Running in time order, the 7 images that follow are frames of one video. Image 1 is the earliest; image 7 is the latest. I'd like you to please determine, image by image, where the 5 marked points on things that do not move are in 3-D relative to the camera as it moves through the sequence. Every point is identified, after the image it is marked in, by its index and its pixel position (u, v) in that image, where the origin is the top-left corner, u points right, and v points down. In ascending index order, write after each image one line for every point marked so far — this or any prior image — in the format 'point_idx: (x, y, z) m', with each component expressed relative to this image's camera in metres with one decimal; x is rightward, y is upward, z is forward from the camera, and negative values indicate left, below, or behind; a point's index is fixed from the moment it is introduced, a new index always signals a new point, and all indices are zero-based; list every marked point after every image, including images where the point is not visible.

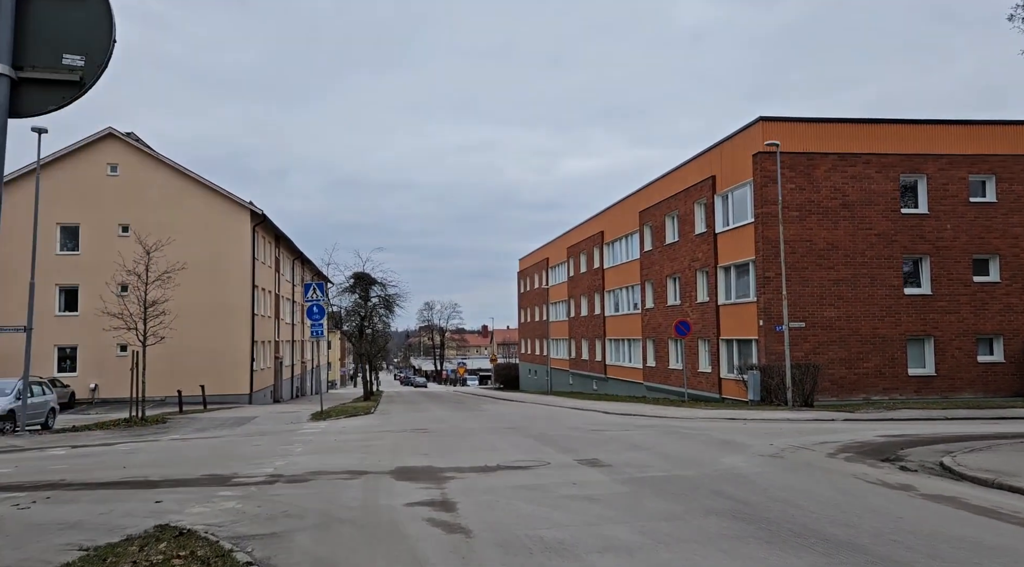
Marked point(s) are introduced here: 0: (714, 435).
0: (+3.9, -2.9, +14.6) m
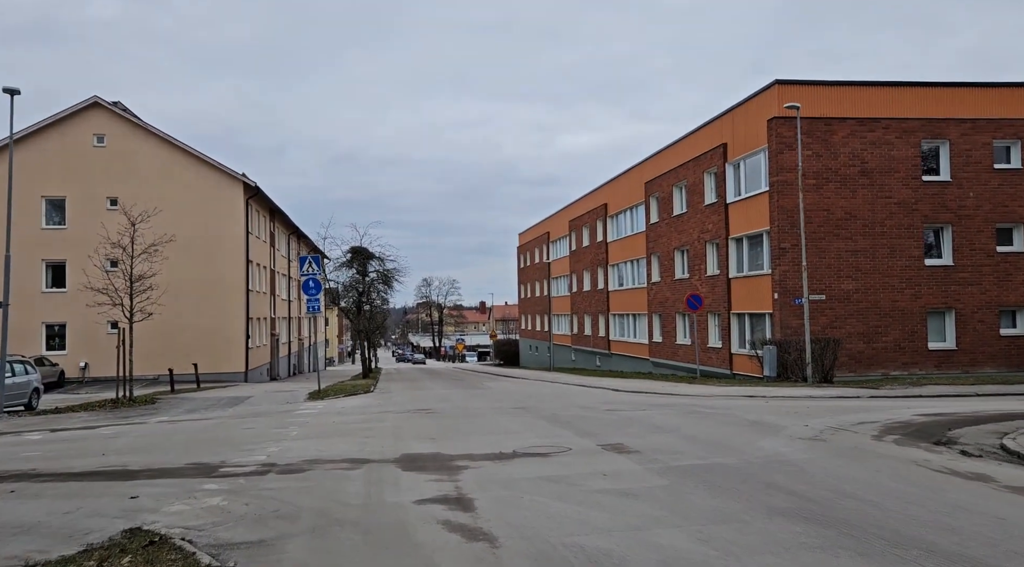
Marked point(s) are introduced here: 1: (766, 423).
0: (+4.1, -2.4, +13.6) m
1: (+4.0, -2.2, +12.1) m
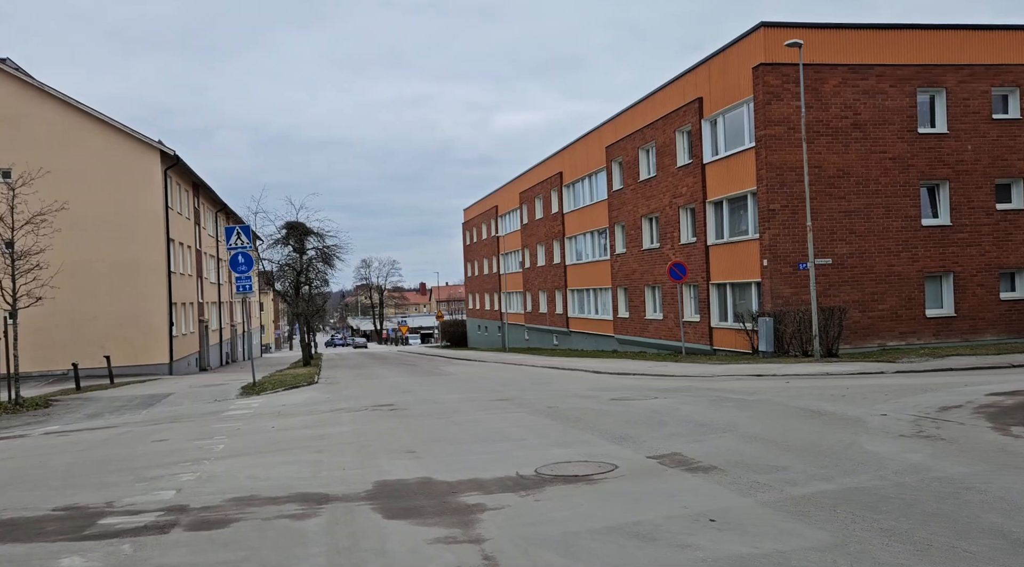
0: (+4.0, -1.7, +11.1) m
1: (+4.0, -1.6, +9.6) m
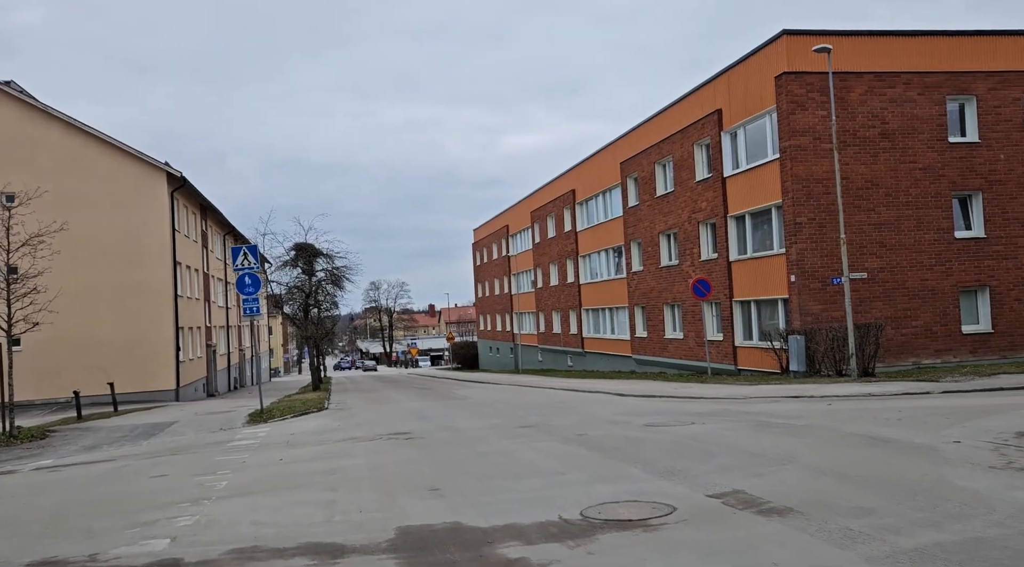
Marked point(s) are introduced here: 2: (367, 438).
0: (+4.3, -1.9, +10.1) m
1: (+4.4, -1.8, +8.6) m
2: (-2.4, -2.6, +12.6) m
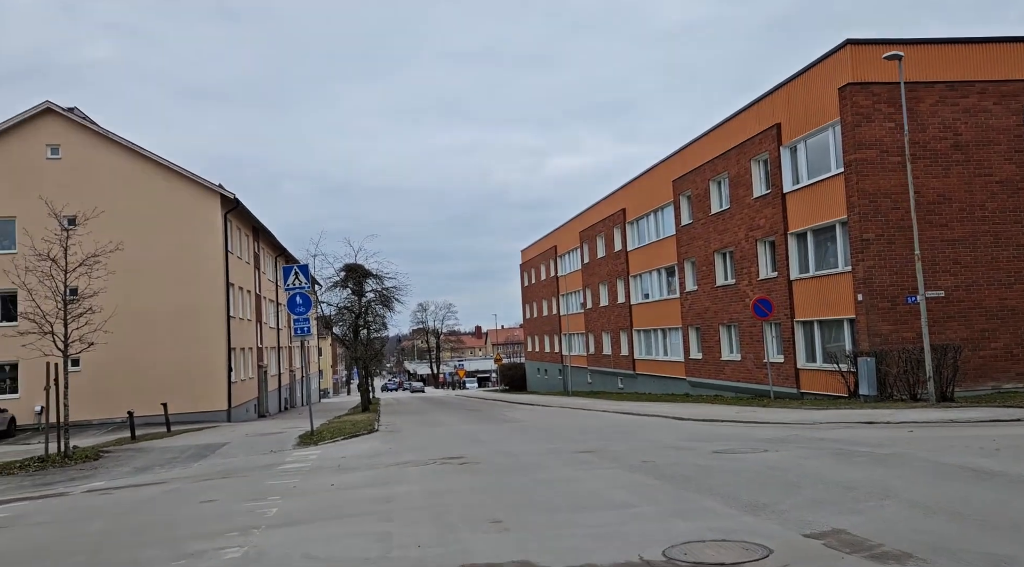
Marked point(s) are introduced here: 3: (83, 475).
0: (+5.1, -2.1, +9.3) m
1: (+5.1, -2.0, +7.8) m
2: (-1.5, -2.9, +12.2) m
3: (-7.4, -3.3, +13.1) m
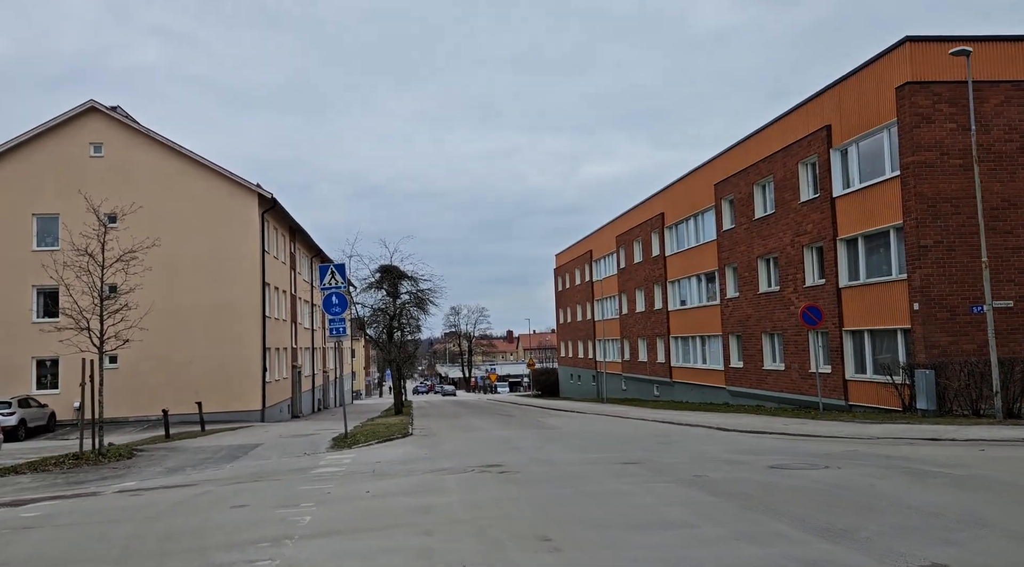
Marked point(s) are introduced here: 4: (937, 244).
0: (+5.6, -2.2, +8.6) m
1: (+5.5, -2.0, +7.0) m
2: (-0.8, -2.9, +11.7) m
3: (-6.7, -3.2, +12.9) m
4: (+10.9, +1.0, +19.4) m
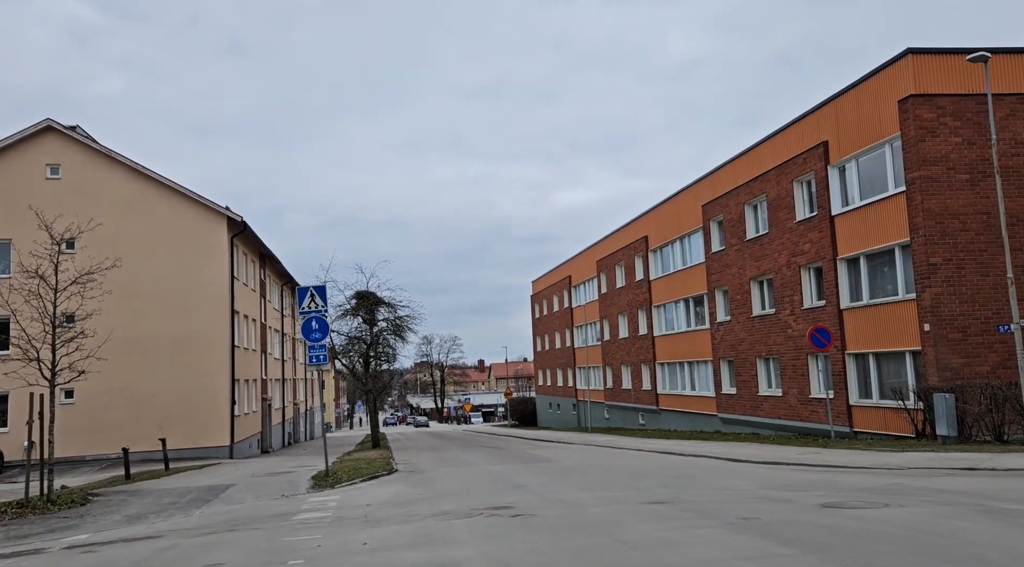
0: (+5.9, -2.3, +7.5) m
1: (+5.9, -2.1, +5.9) m
2: (-0.7, -3.1, +10.3) m
3: (-6.6, -3.6, +11.2) m
4: (+10.7, +0.6, +18.6) m
